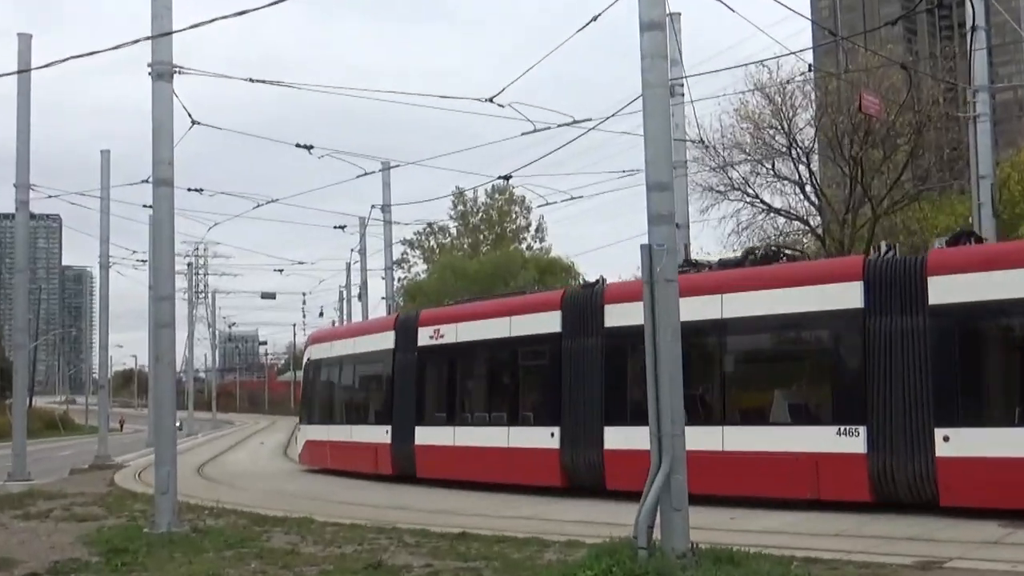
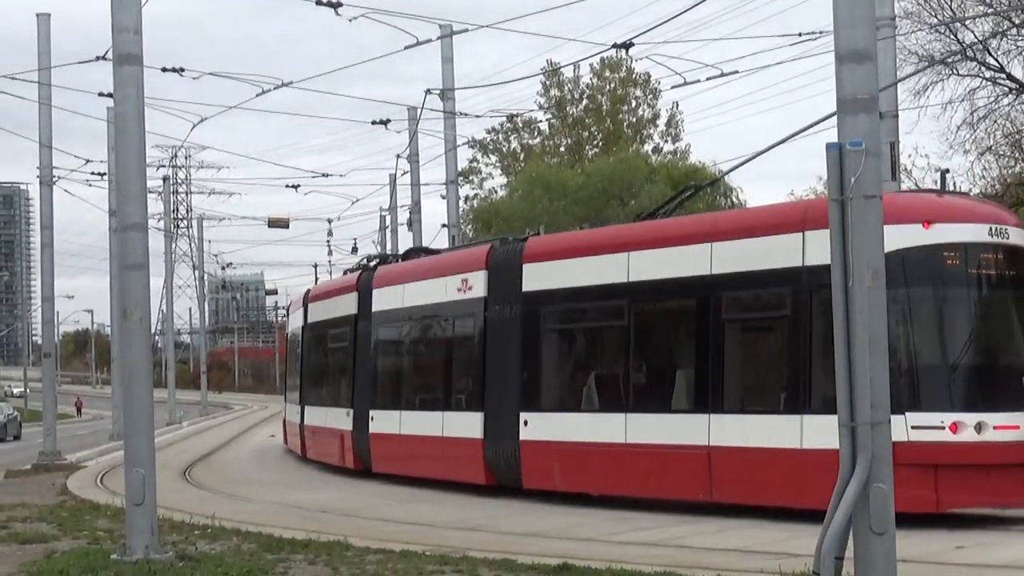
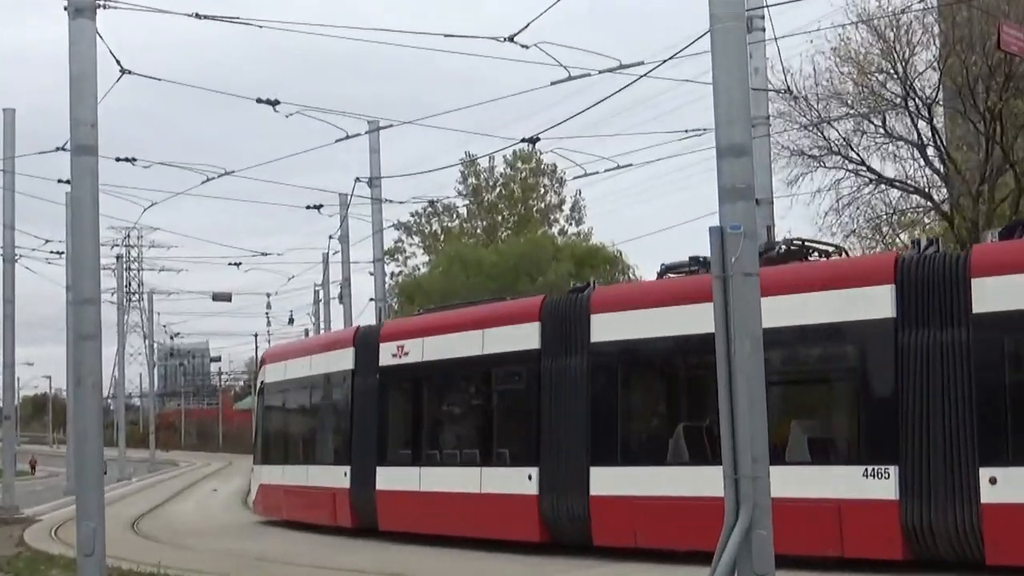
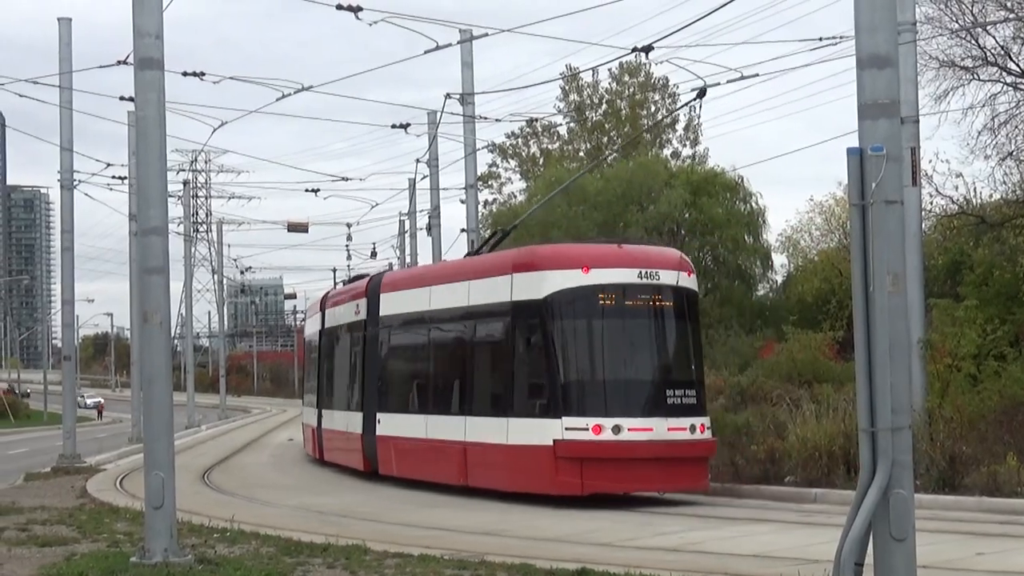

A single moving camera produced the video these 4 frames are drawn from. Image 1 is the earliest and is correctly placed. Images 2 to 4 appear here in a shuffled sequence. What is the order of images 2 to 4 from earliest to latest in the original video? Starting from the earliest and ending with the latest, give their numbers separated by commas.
3, 2, 4
